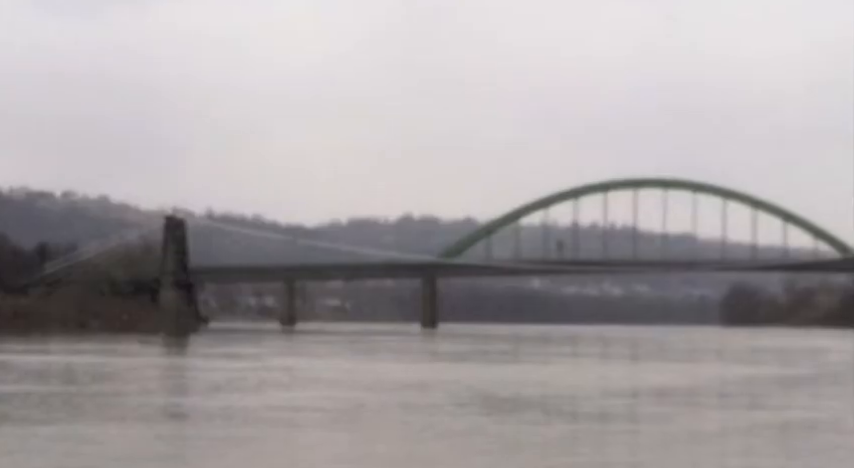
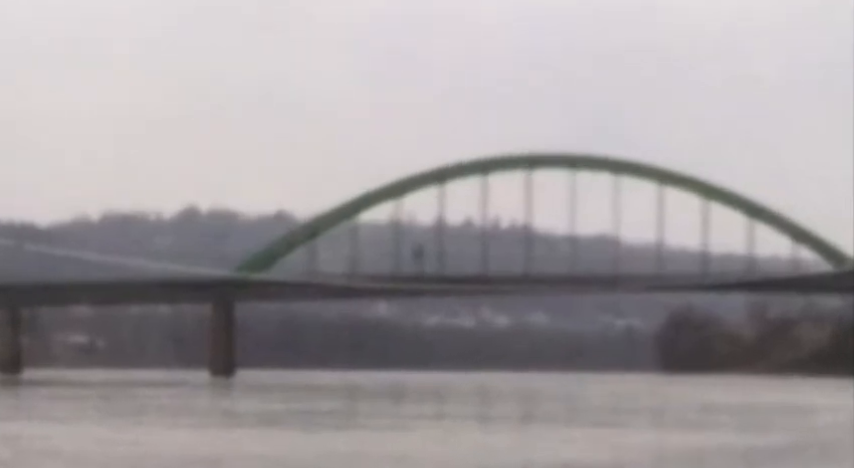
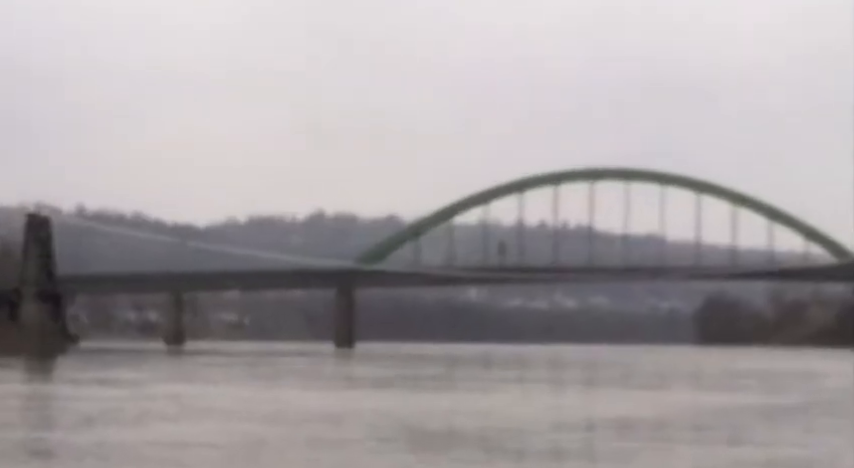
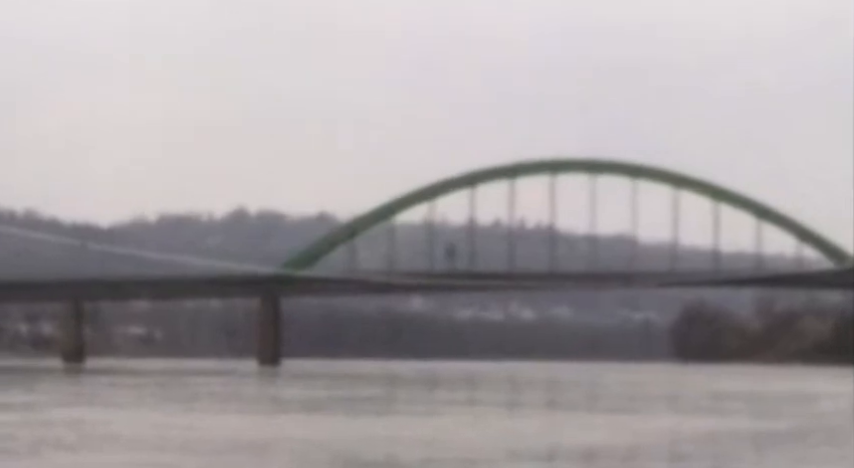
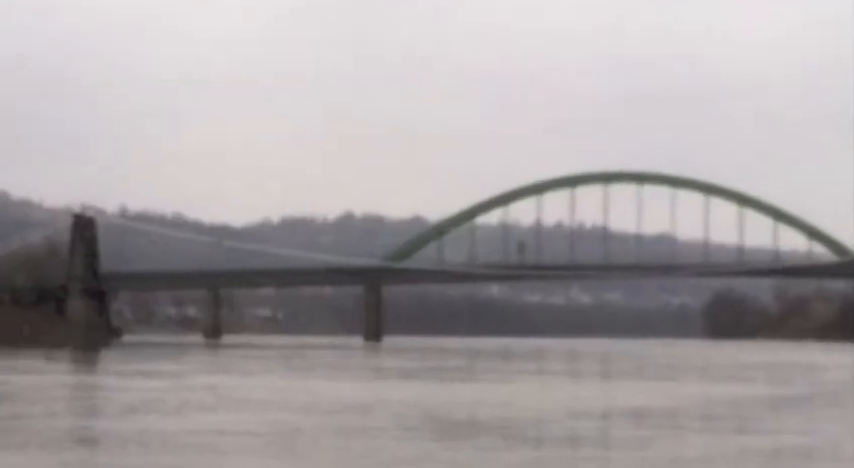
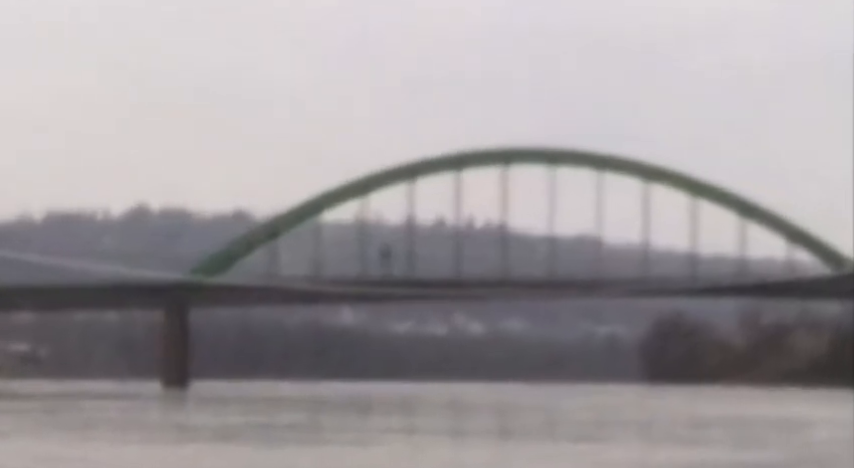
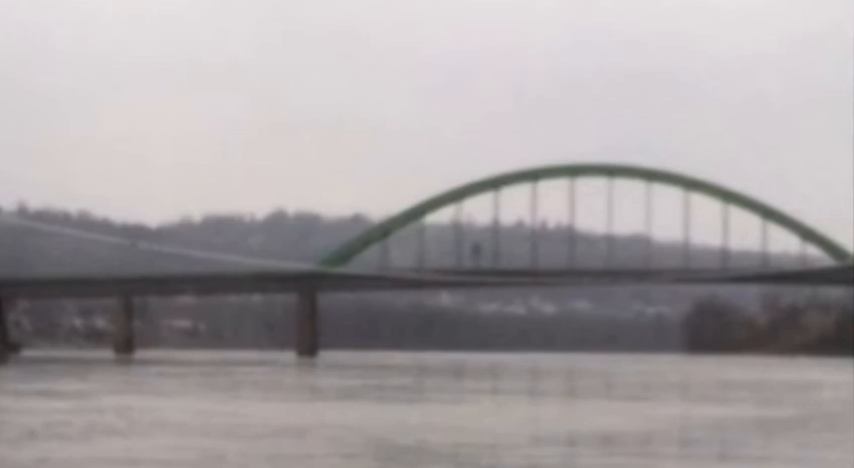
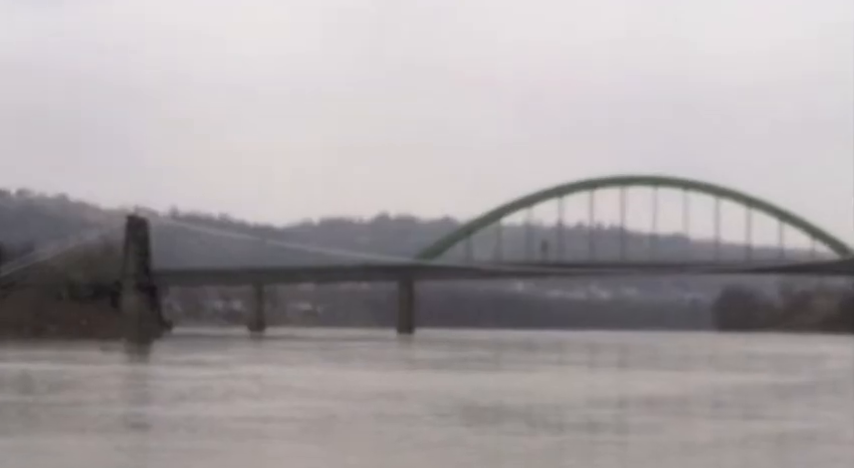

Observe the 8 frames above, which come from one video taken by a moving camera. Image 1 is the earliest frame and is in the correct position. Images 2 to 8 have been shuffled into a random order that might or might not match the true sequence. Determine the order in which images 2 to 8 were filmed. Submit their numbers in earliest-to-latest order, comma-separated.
8, 5, 3, 7, 4, 2, 6
